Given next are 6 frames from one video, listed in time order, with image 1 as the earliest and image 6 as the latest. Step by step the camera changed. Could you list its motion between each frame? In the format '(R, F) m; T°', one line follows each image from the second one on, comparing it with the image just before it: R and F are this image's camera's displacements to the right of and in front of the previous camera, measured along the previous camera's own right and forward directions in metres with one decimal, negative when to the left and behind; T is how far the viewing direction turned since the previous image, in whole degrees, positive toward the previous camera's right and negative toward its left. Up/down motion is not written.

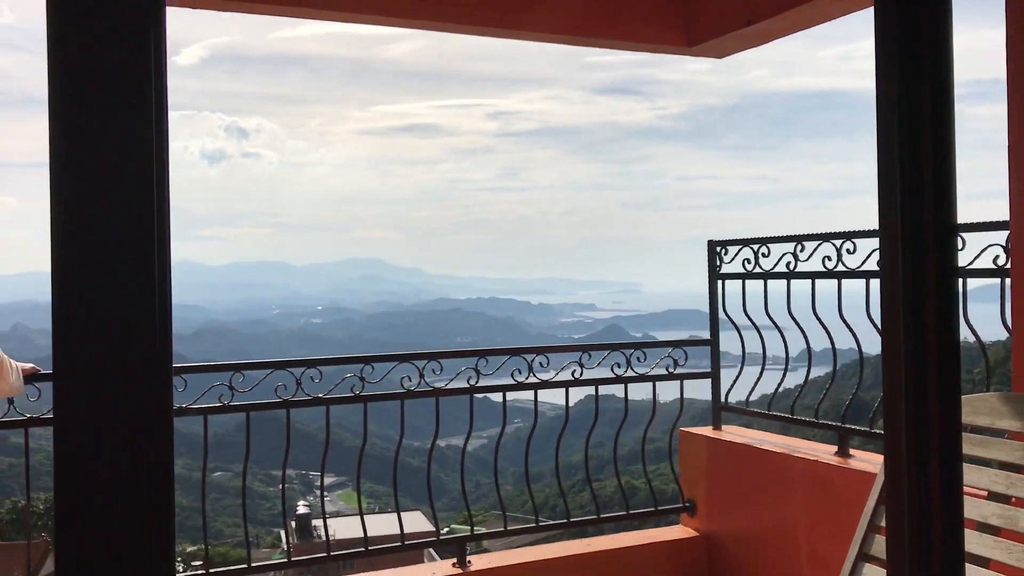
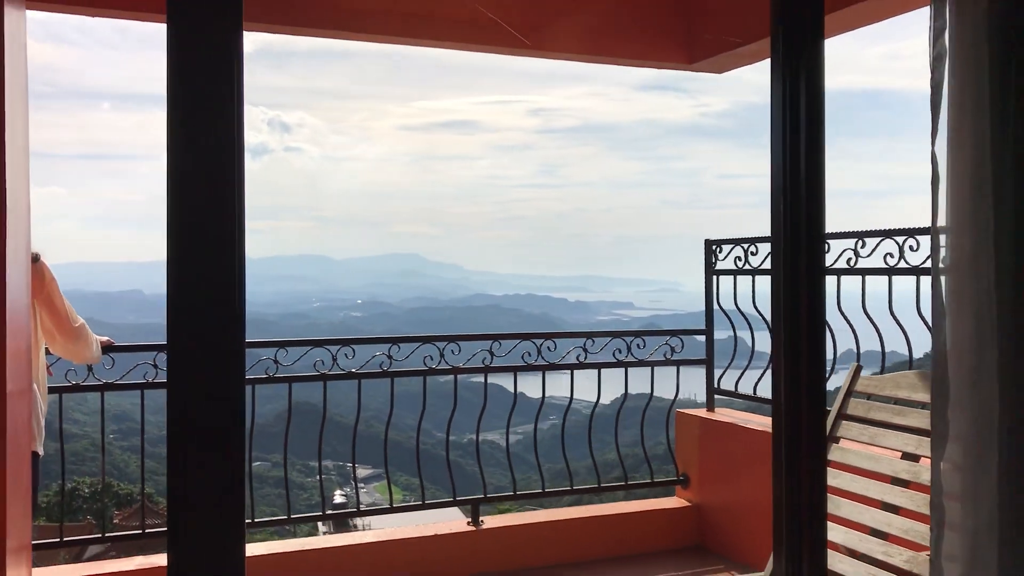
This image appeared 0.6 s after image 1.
(0.0, 0.0) m; -2°
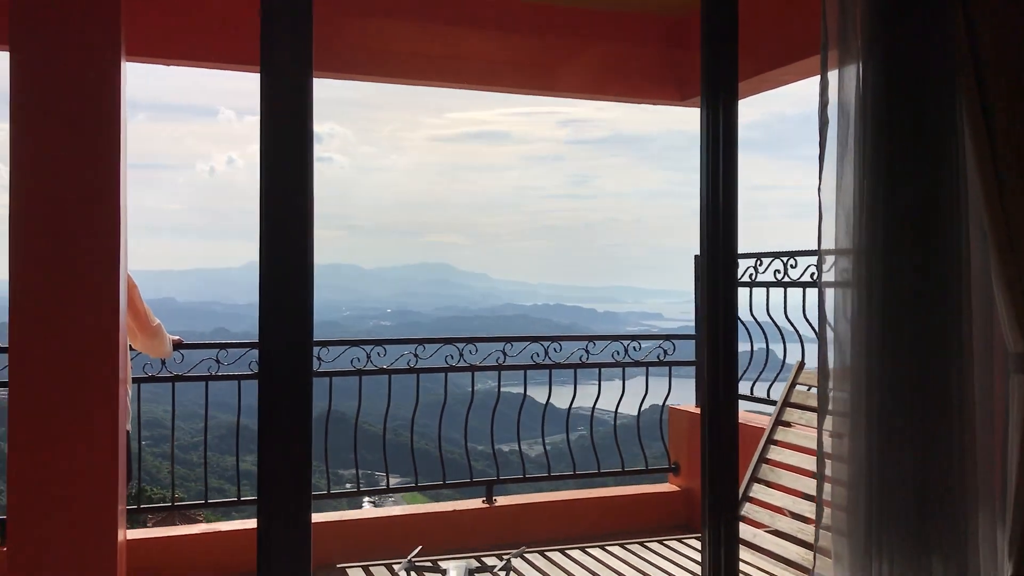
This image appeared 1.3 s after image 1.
(0.0, -0.1) m; -2°
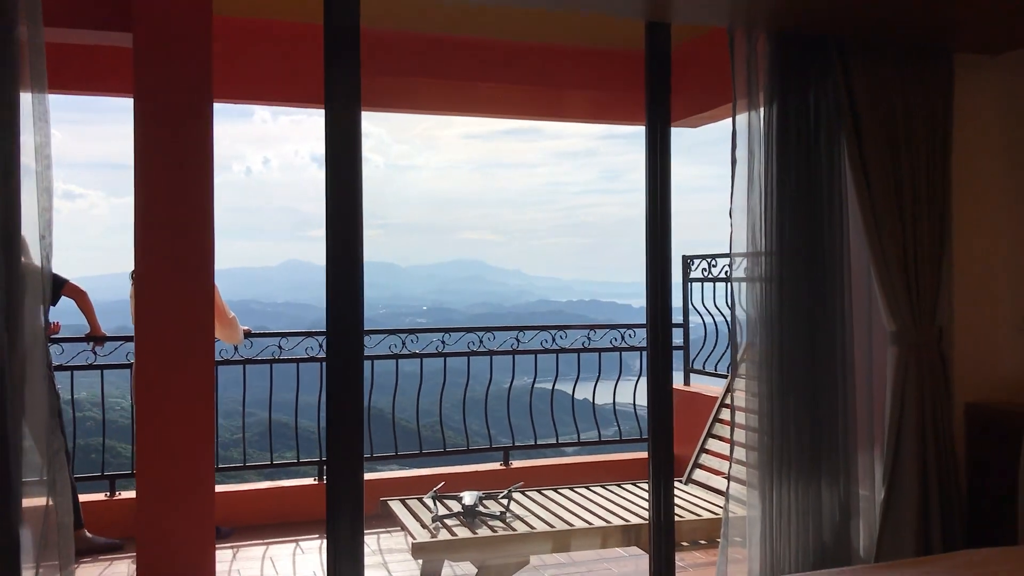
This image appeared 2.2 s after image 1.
(+0.1, -0.7) m; -2°
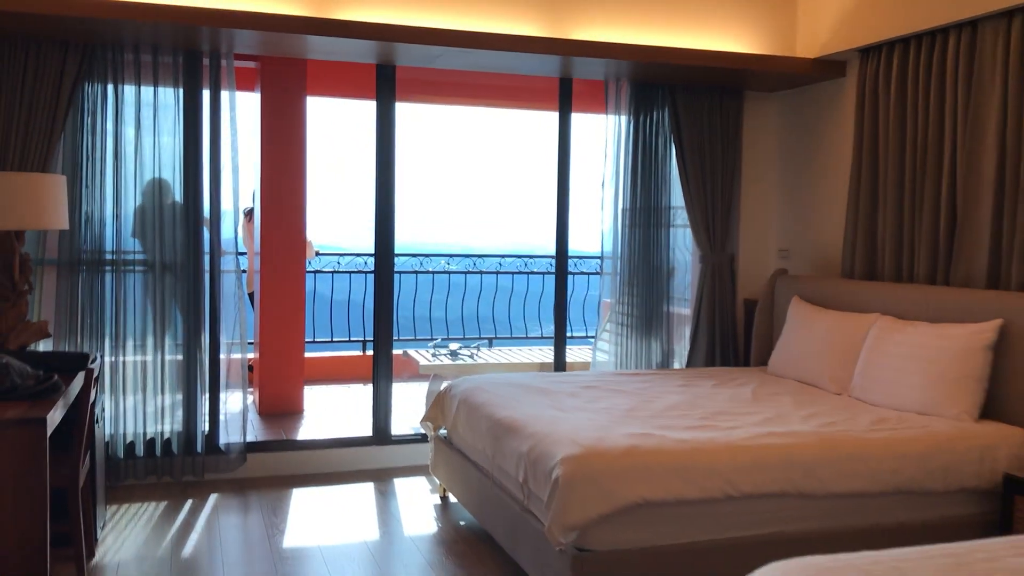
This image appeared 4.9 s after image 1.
(+0.3, -2.0) m; -2°
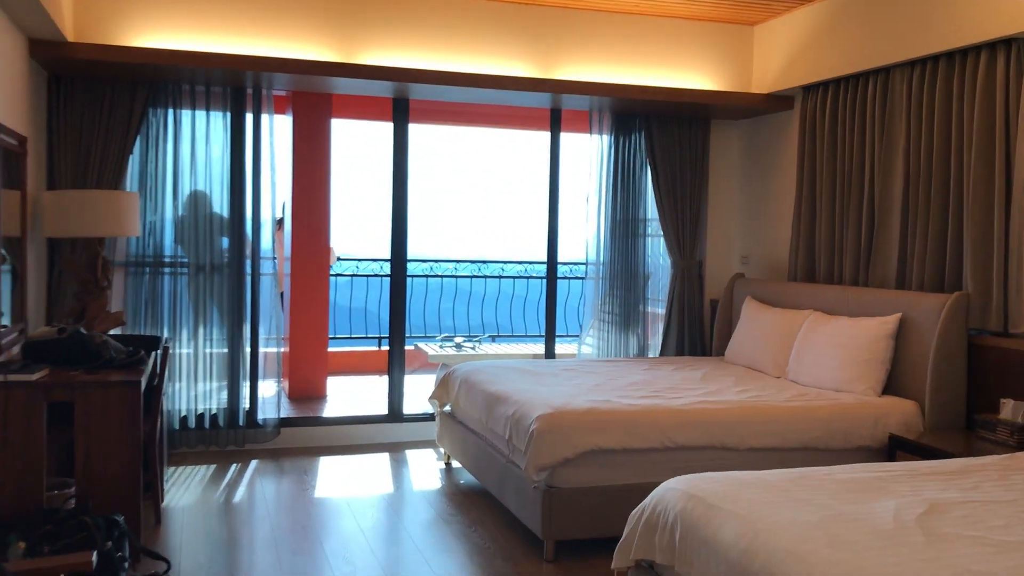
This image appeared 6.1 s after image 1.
(+0.1, -0.7) m; -1°
